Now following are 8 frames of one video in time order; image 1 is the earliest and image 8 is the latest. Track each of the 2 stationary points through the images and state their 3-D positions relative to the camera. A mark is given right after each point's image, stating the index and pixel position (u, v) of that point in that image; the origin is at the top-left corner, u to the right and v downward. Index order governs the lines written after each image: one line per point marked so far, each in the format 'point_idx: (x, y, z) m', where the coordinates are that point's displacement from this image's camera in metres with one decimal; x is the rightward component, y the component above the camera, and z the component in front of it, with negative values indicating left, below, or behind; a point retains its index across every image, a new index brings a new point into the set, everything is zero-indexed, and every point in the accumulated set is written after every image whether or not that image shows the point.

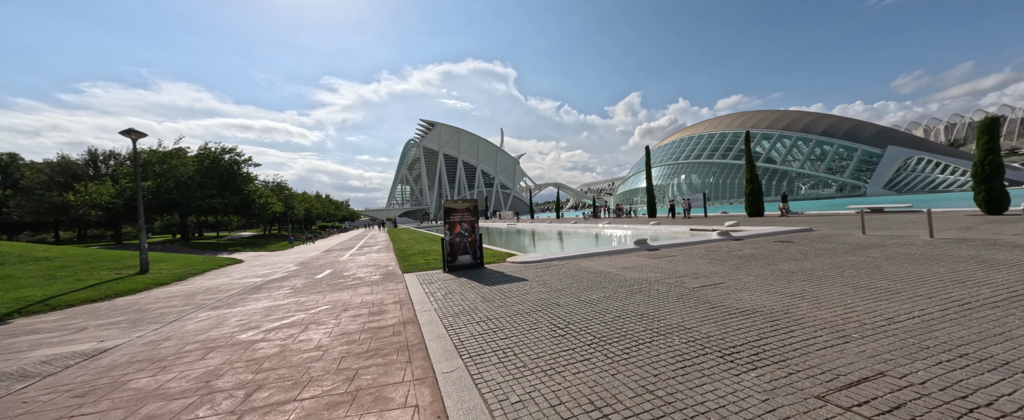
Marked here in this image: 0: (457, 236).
0: (-1.5, -0.7, +9.7) m
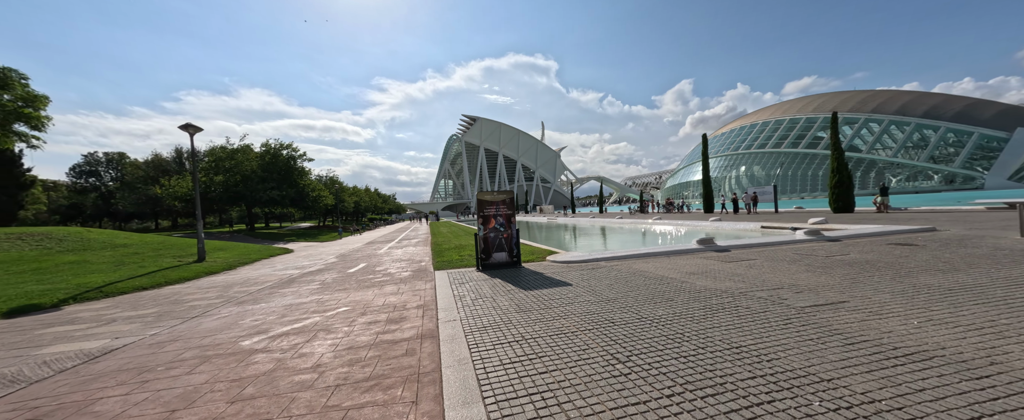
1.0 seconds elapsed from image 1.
0: (-0.5, -0.6, +8.7) m
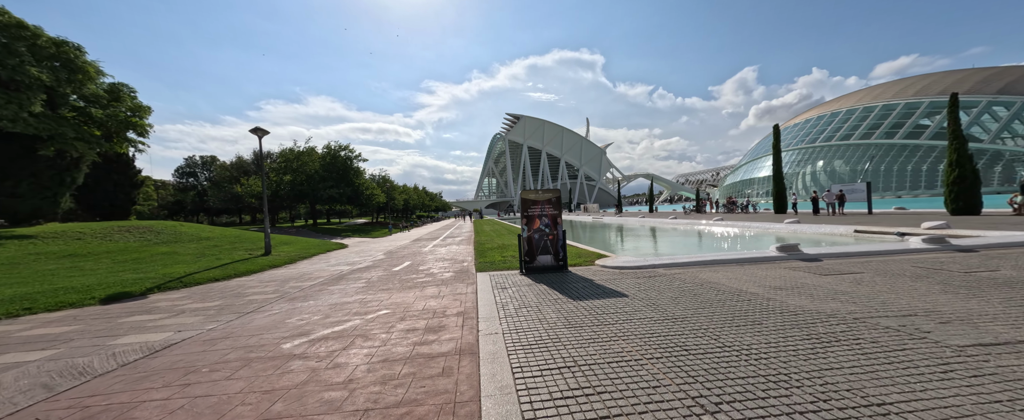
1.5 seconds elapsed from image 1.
0: (+0.6, -0.6, +8.2) m
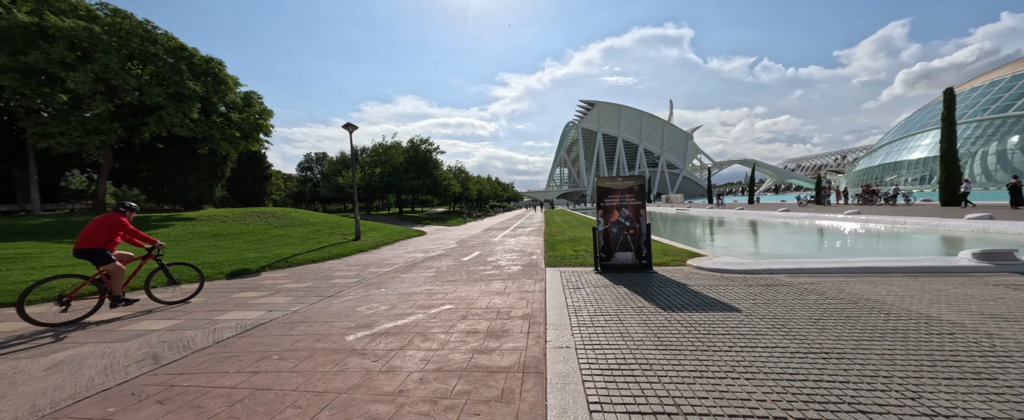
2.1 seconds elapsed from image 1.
0: (+2.1, -0.4, +7.3) m
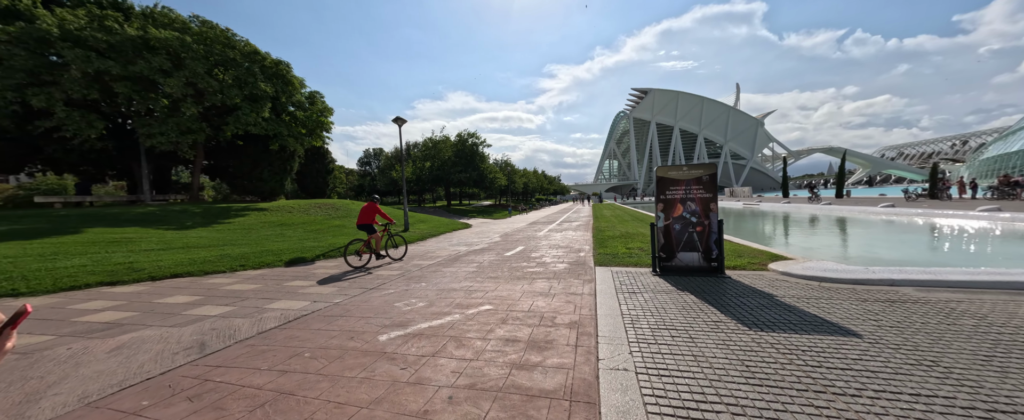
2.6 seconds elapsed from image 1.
0: (+3.0, -0.2, +6.4) m
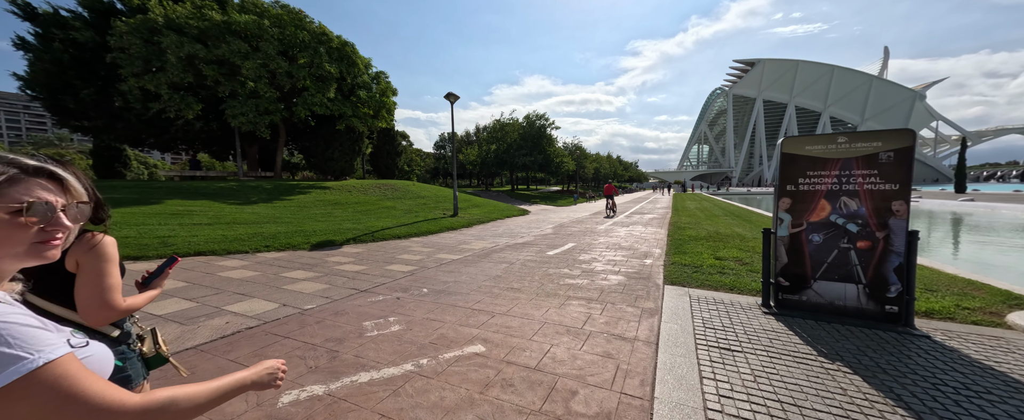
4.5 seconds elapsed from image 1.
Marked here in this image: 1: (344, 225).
0: (+3.3, -0.2, +3.8) m
1: (-5.6, -0.5, +11.8) m
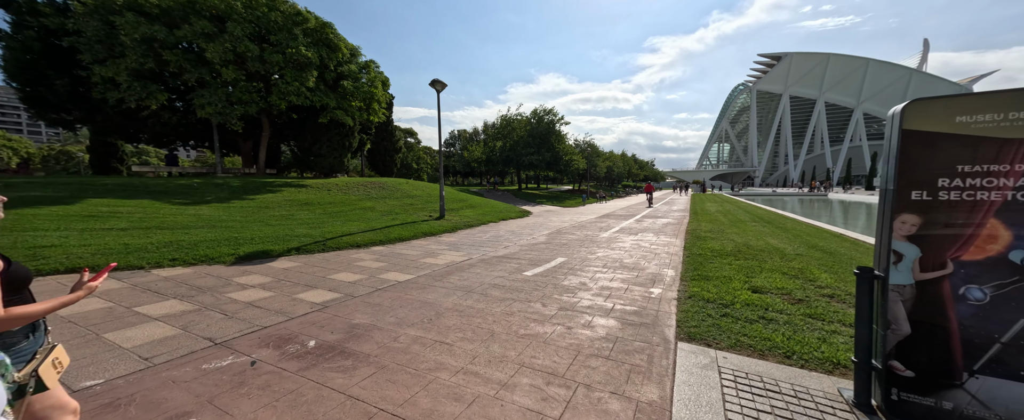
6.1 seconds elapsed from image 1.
0: (+2.5, -0.4, +1.7) m
1: (-6.1, -0.5, +10.1) m
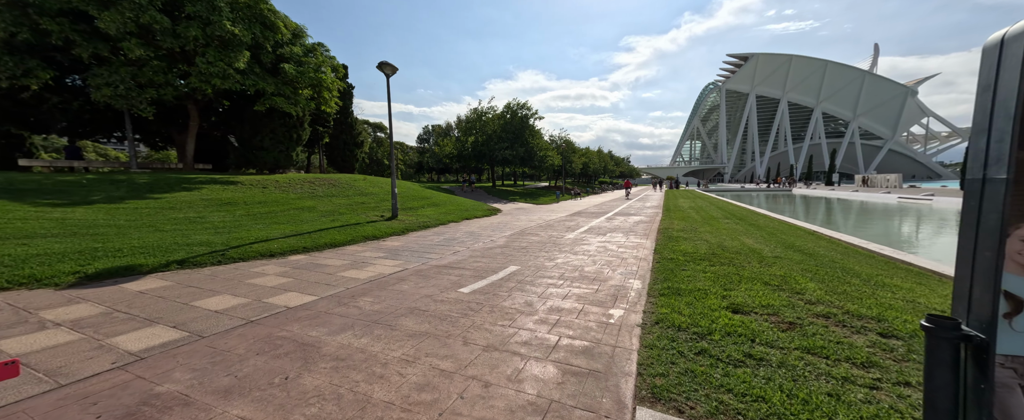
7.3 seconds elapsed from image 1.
0: (+1.7, -0.5, +0.6) m
1: (-7.3, -0.6, +8.4) m
